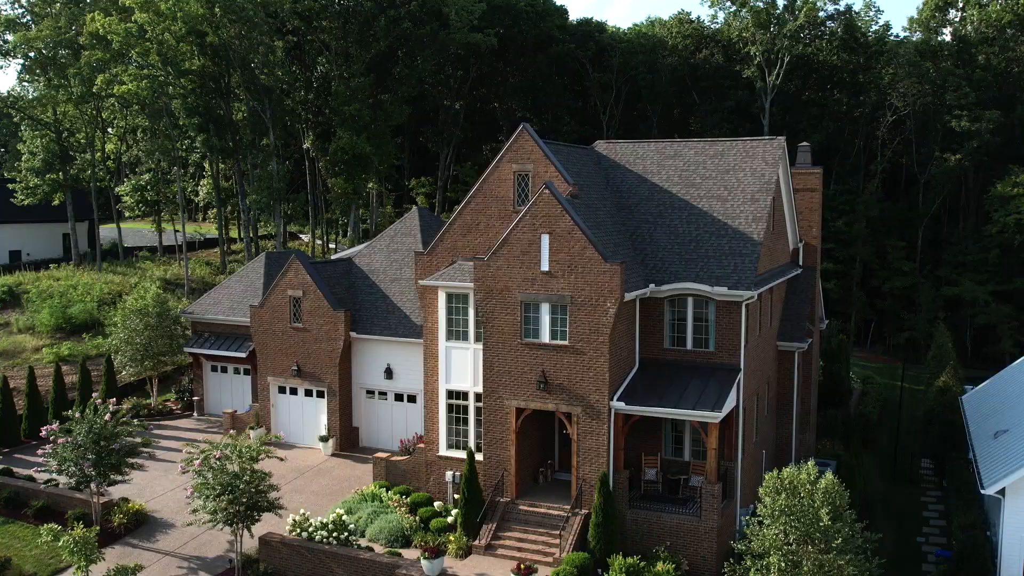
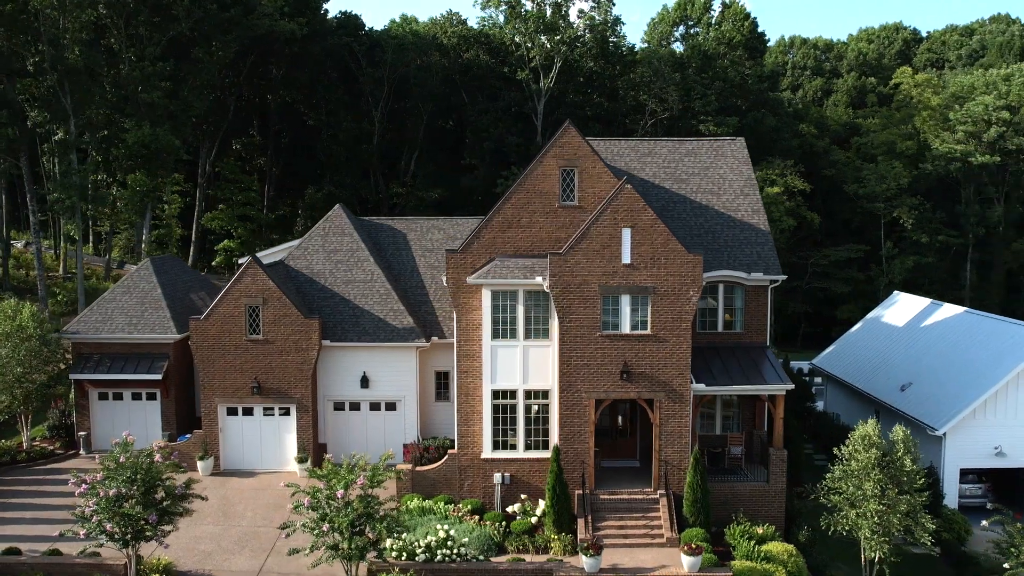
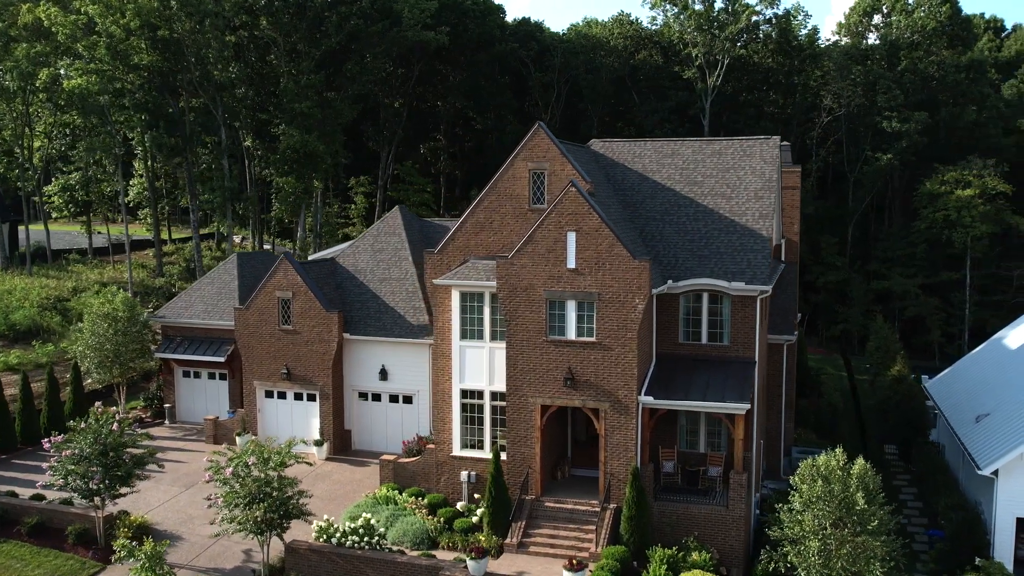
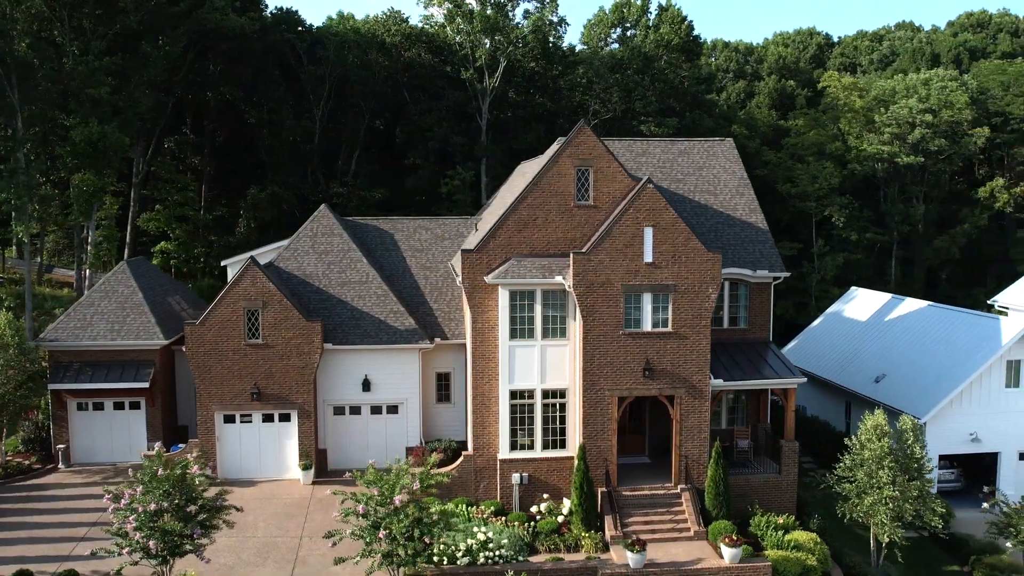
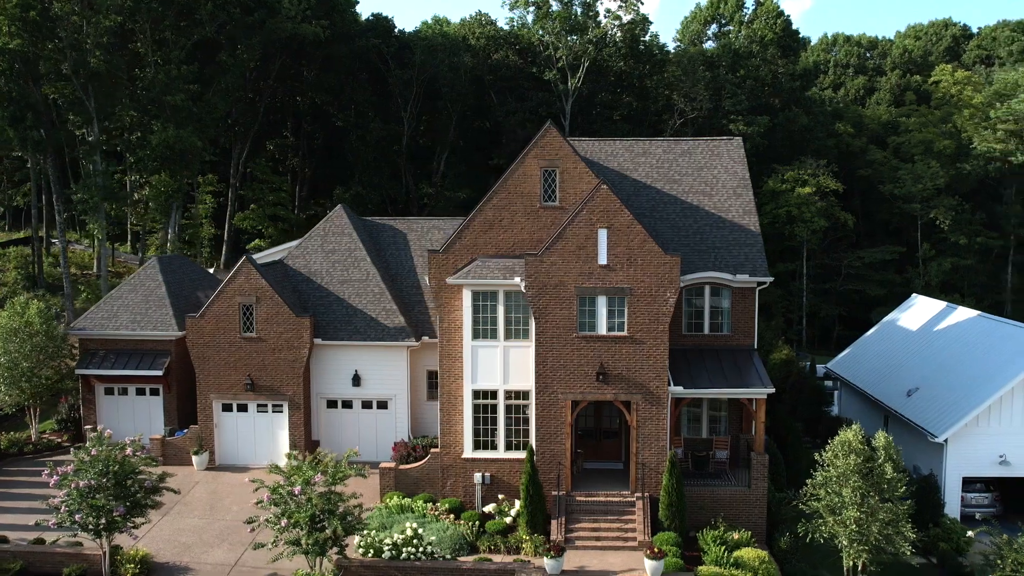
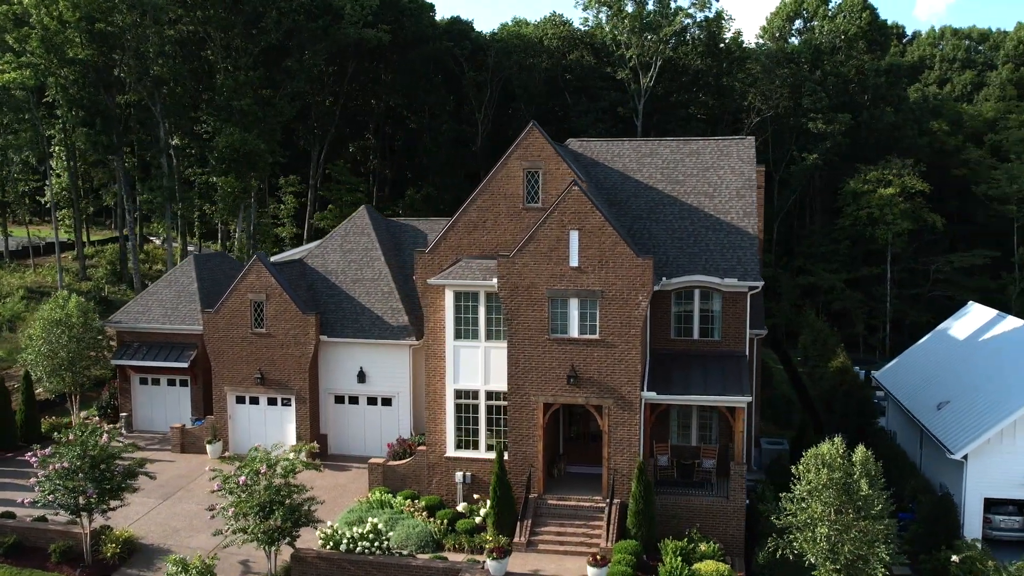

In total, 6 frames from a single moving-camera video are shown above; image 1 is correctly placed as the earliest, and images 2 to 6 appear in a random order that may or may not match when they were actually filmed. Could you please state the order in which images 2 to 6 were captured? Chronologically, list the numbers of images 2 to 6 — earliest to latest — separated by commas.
3, 6, 5, 2, 4
